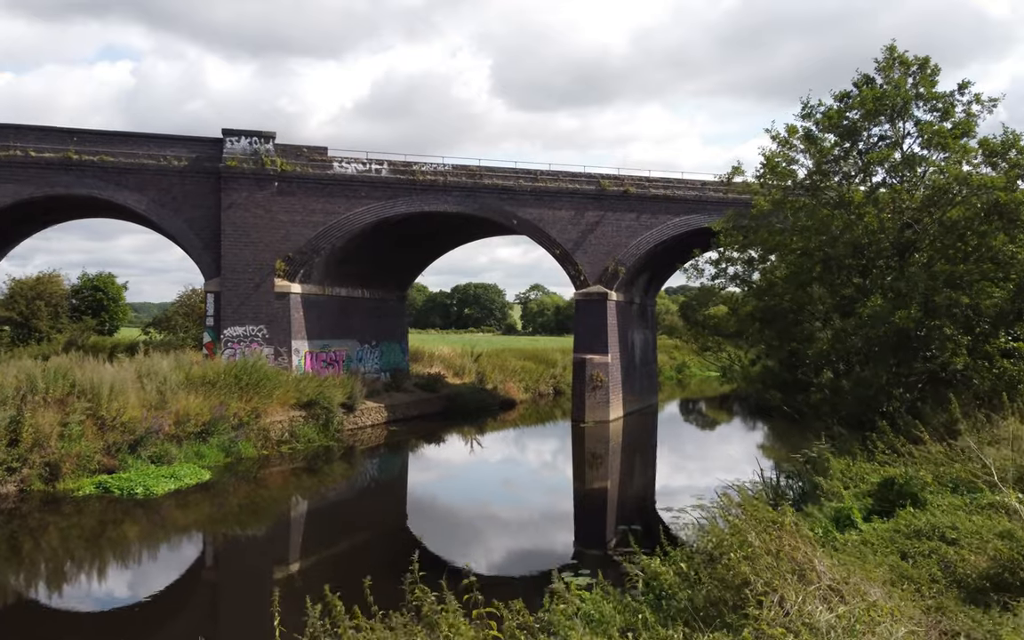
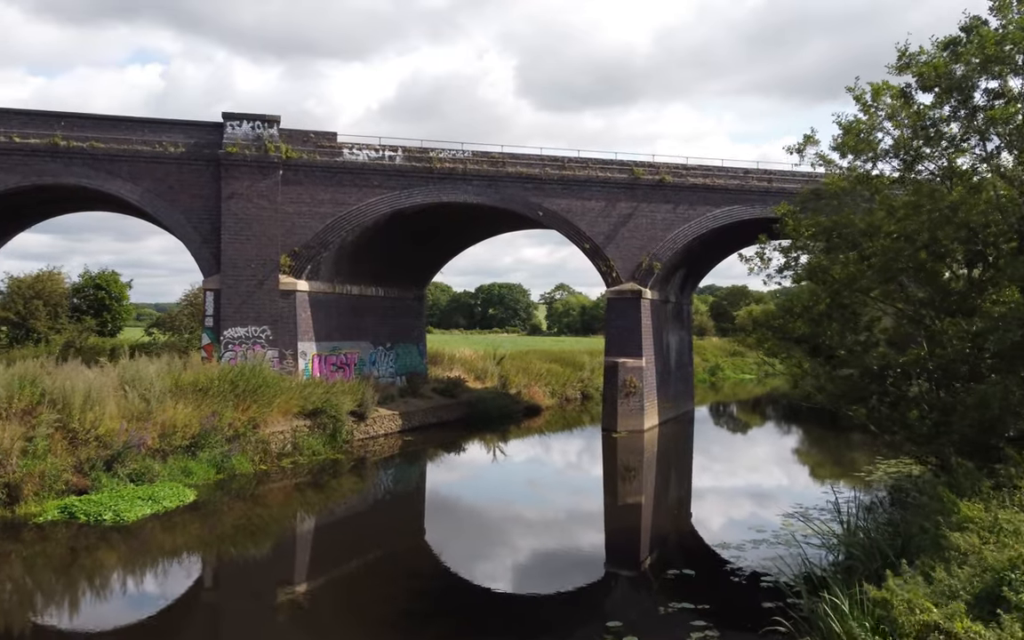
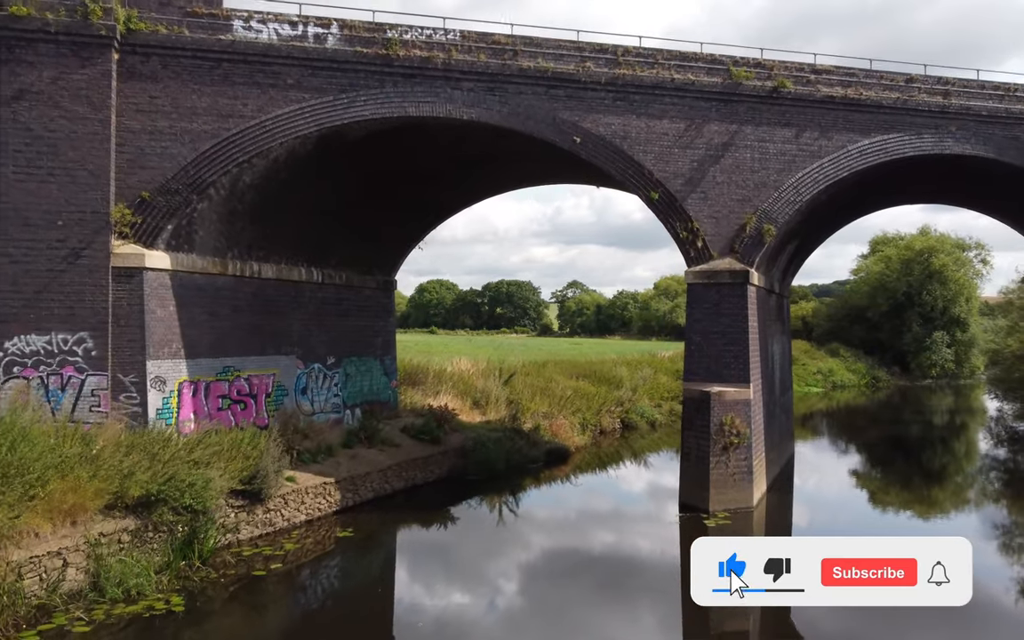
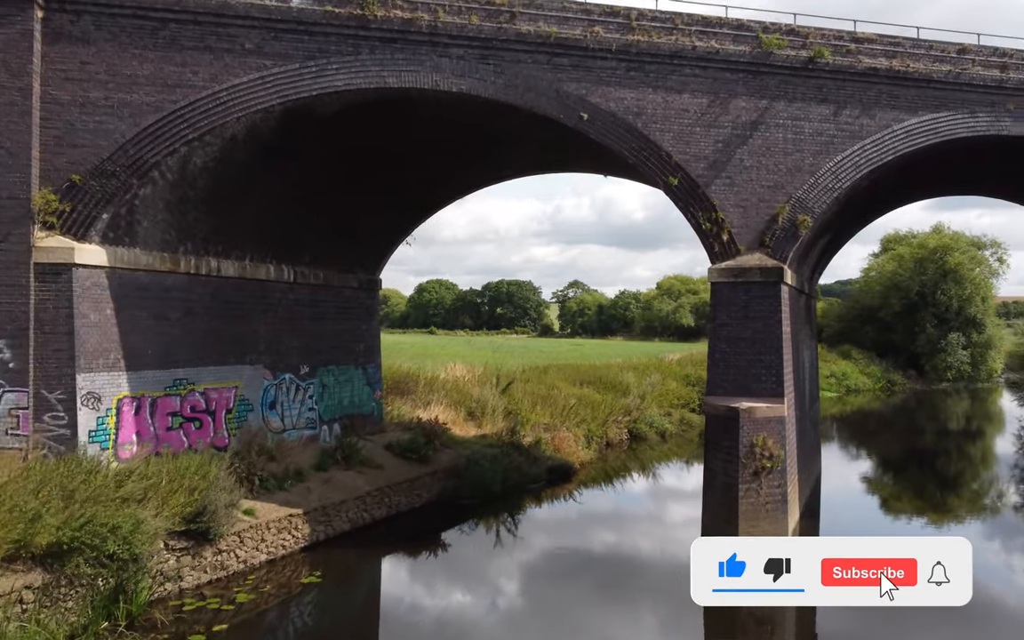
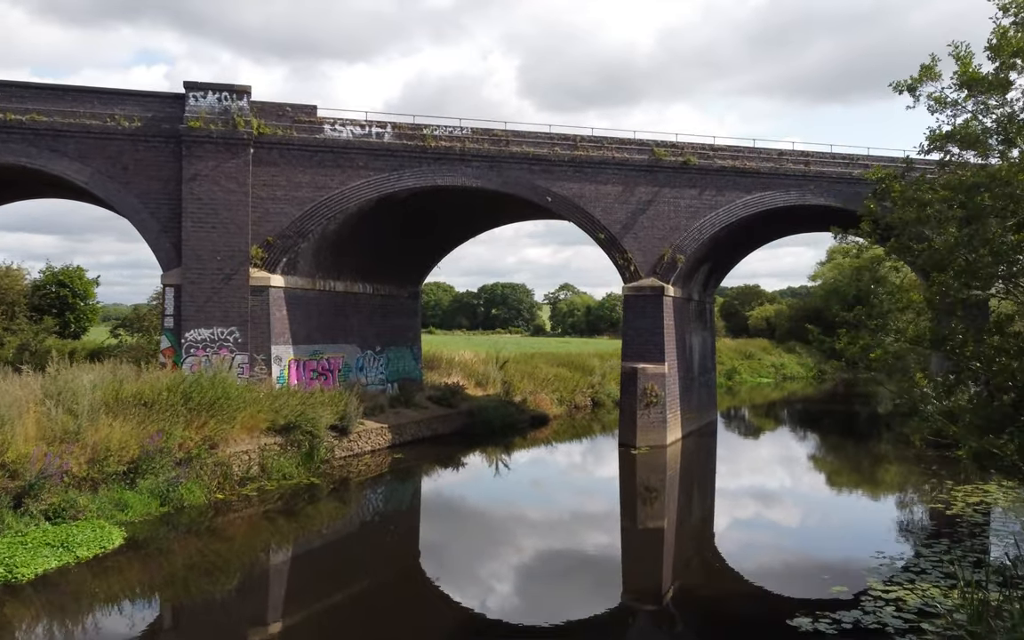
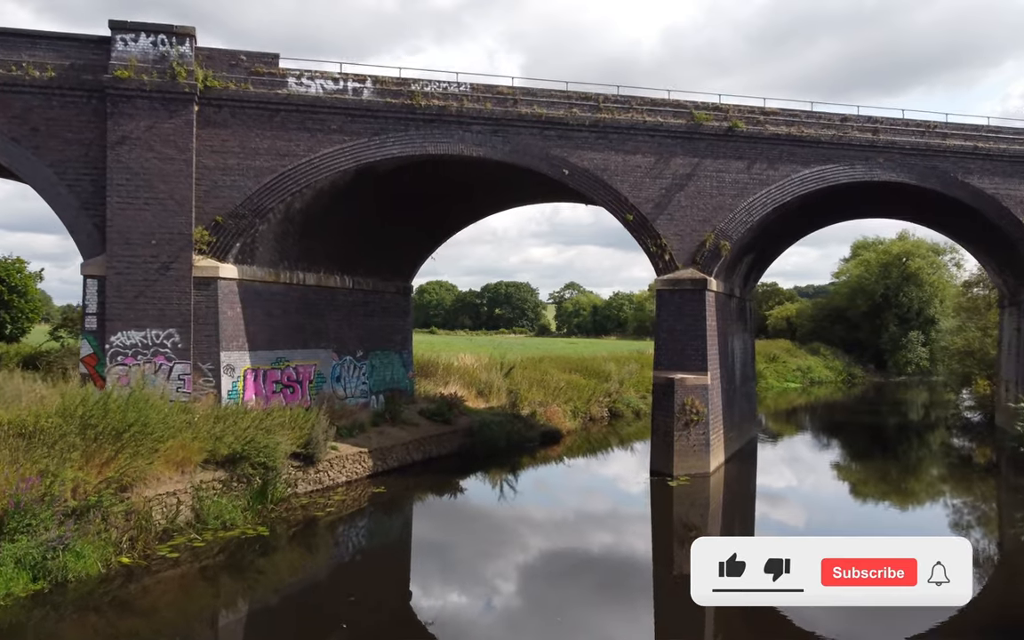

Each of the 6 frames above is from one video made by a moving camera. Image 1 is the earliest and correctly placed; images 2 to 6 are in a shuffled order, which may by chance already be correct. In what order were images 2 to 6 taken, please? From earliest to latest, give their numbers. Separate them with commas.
2, 5, 6, 3, 4
